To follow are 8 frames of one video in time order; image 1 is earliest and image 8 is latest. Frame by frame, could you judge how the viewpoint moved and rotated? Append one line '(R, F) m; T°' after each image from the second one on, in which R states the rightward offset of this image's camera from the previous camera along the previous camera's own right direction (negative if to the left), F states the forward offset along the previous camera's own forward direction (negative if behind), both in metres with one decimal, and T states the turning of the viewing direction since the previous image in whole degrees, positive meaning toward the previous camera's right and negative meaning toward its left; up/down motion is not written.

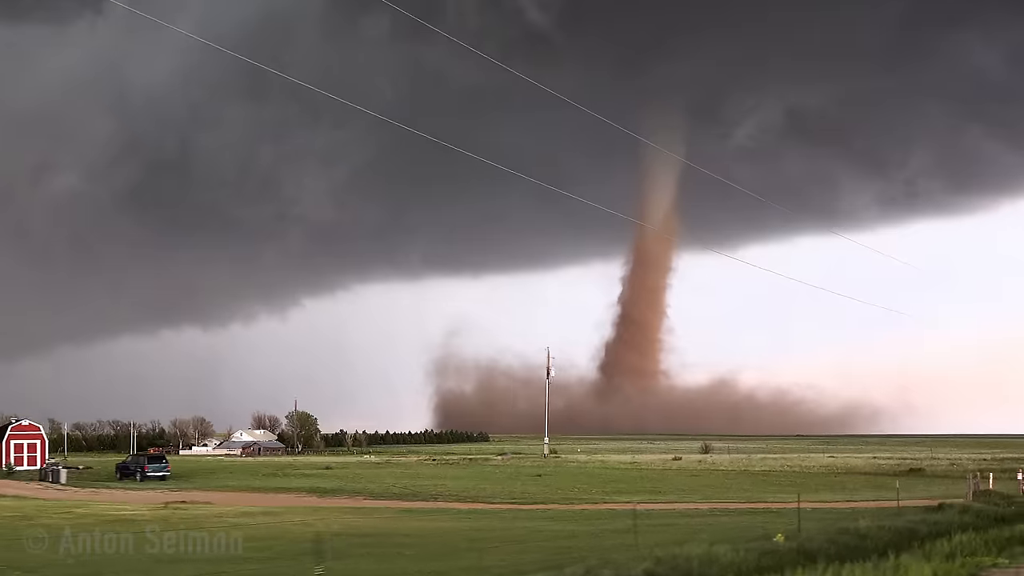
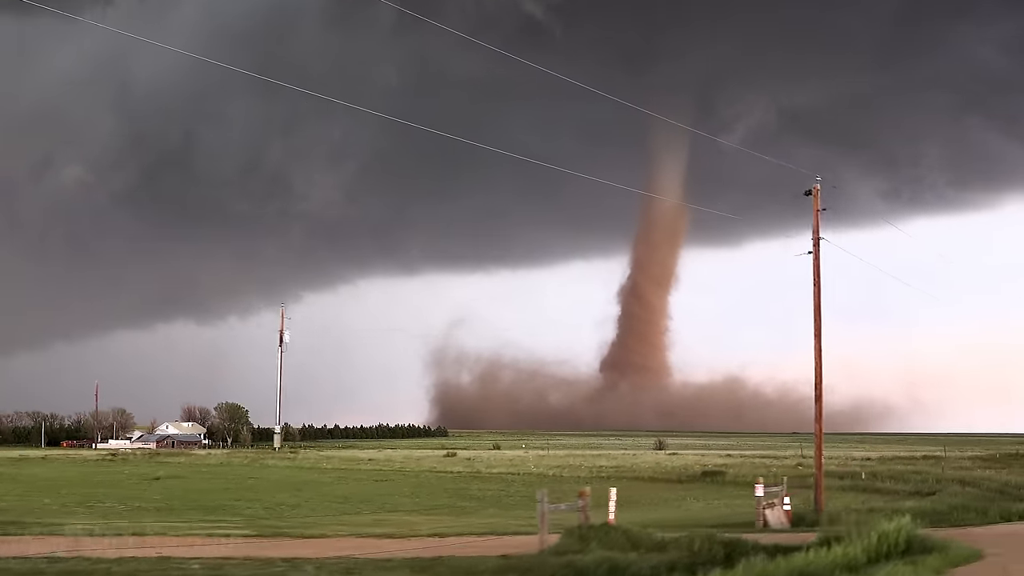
(+22.5, +23.7) m; 0°
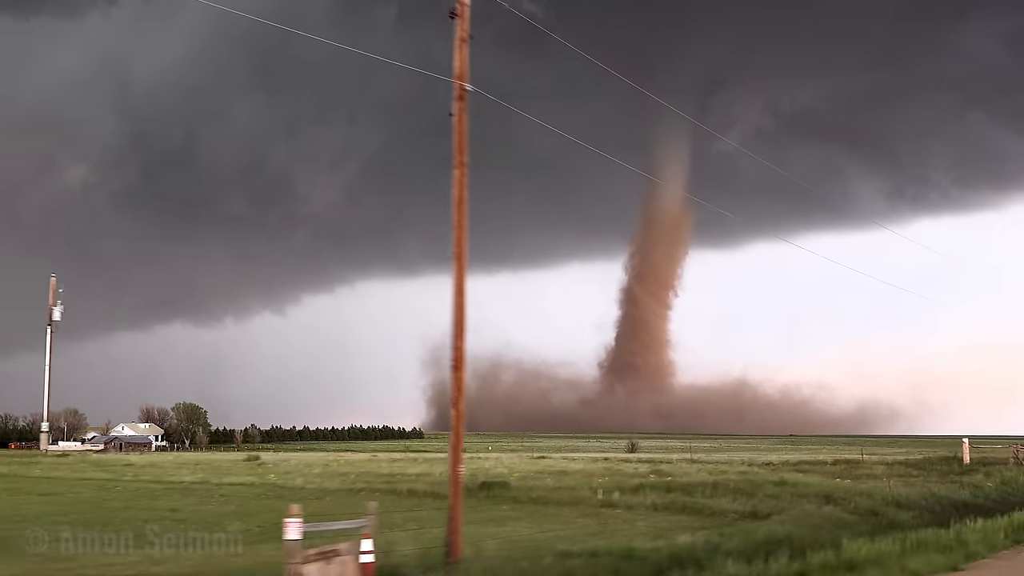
(+11.6, +12.6) m; 0°
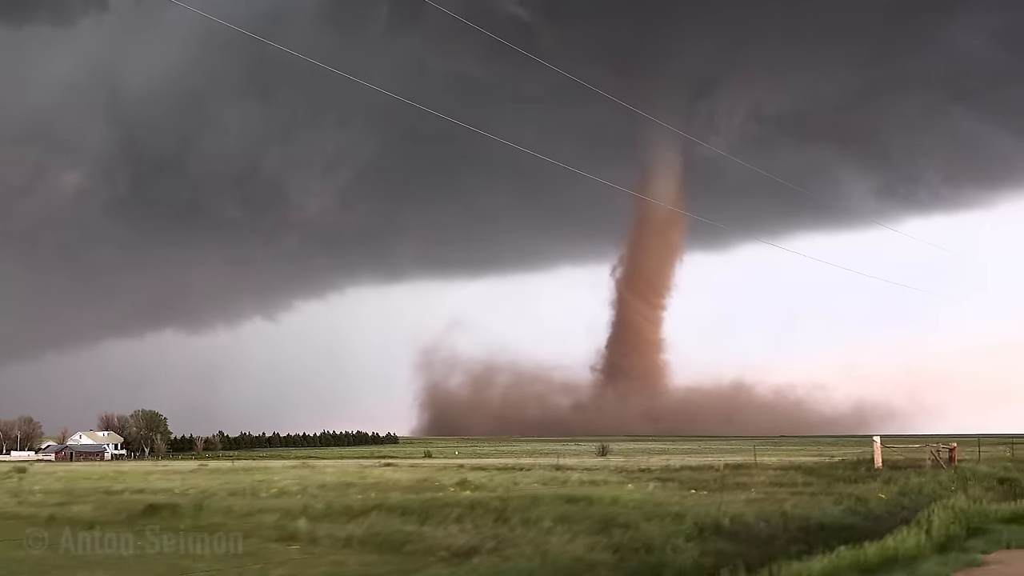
(+8.8, +9.2) m; 0°
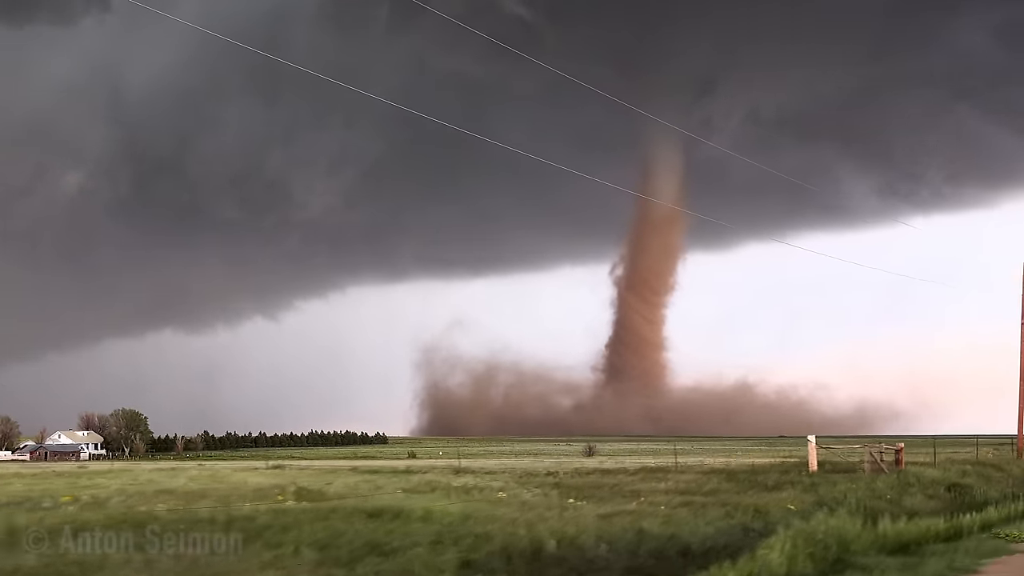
(+5.0, +5.3) m; 0°
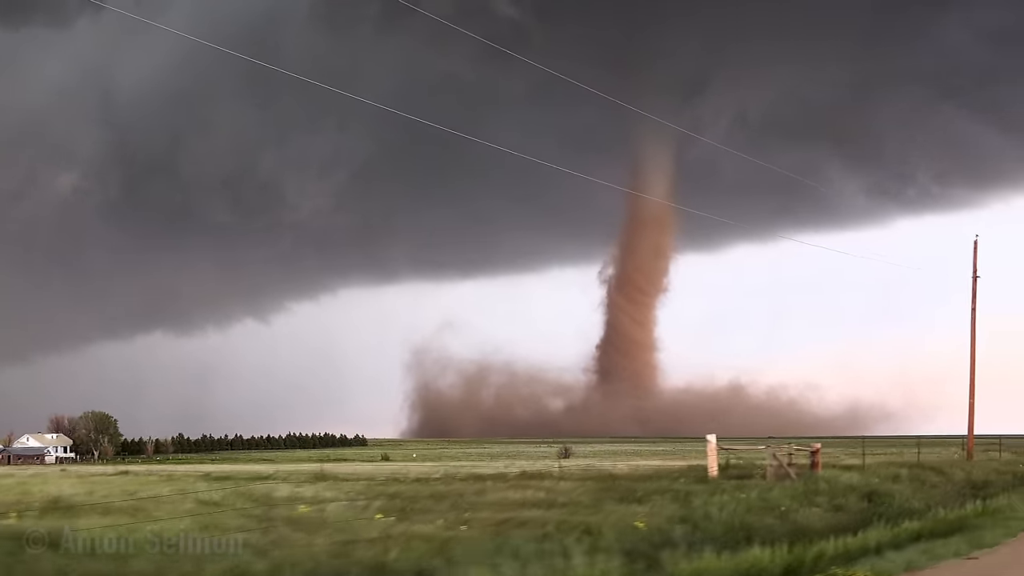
(+4.9, +5.1) m; +1°
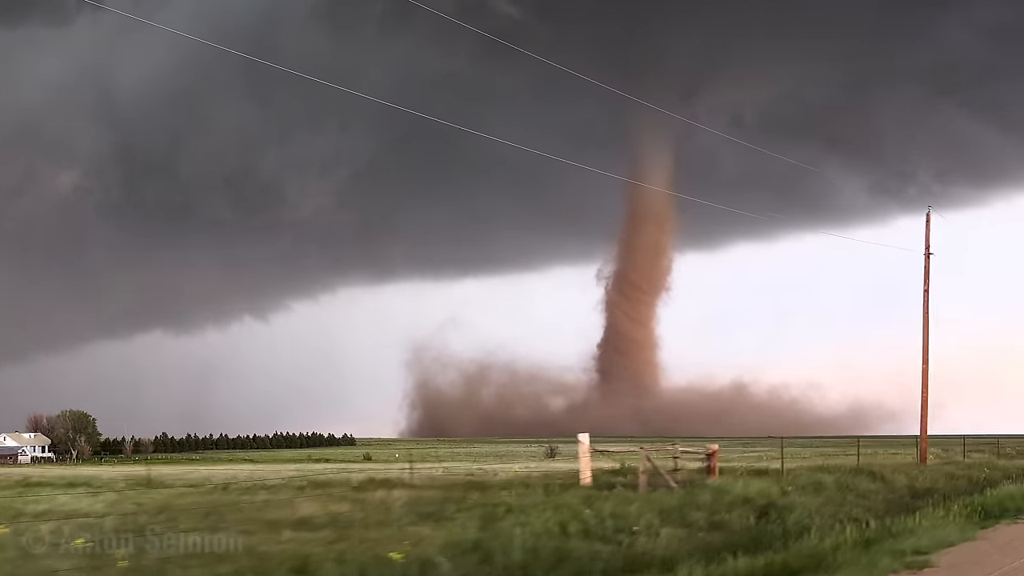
(+4.9, +5.1) m; 0°
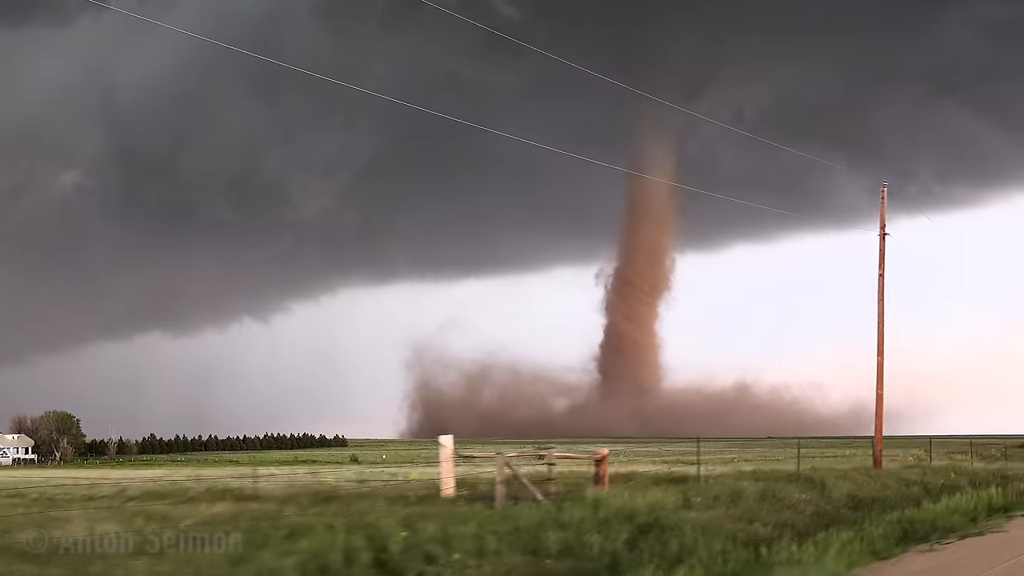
(+3.6, +3.8) m; 0°
